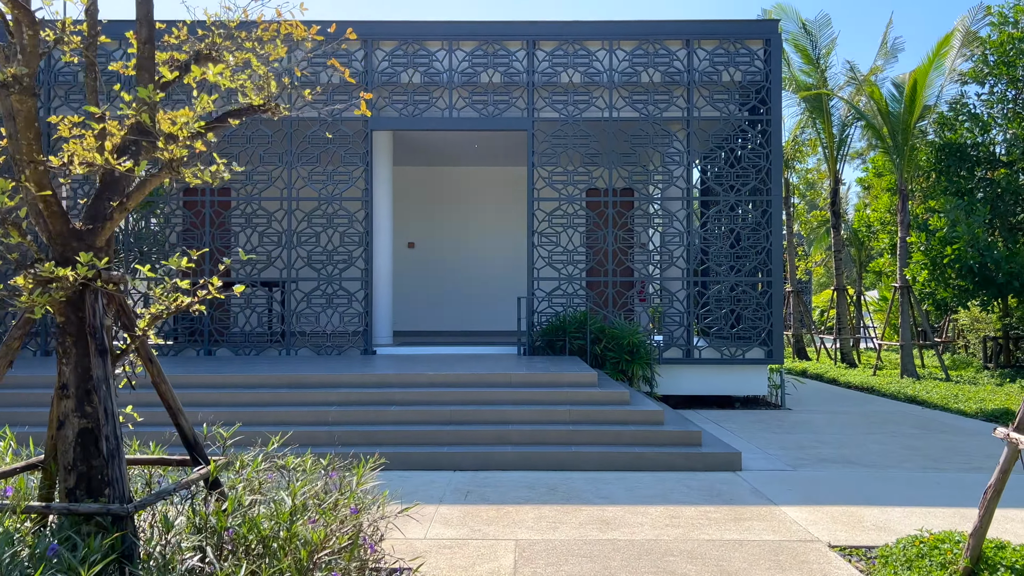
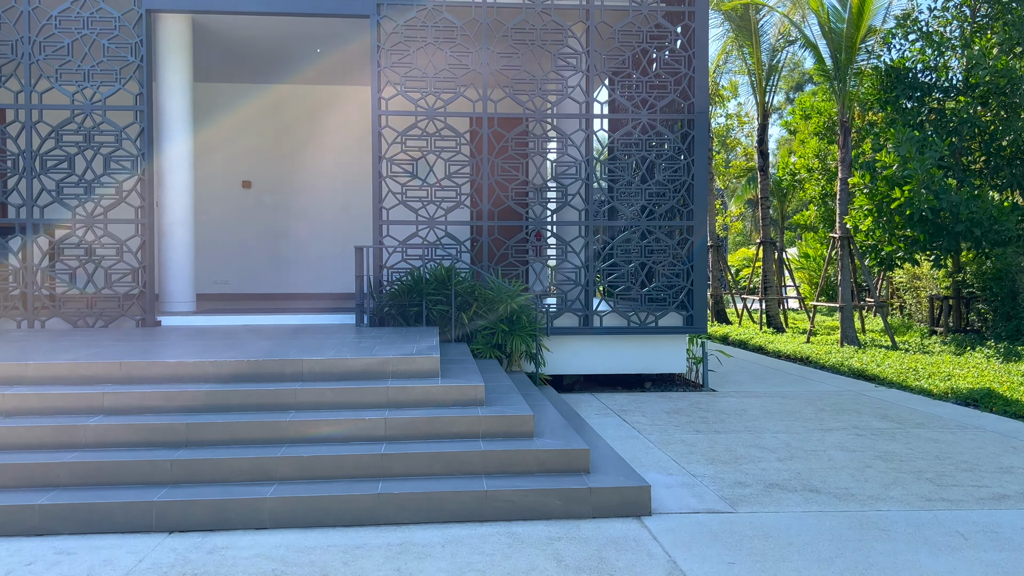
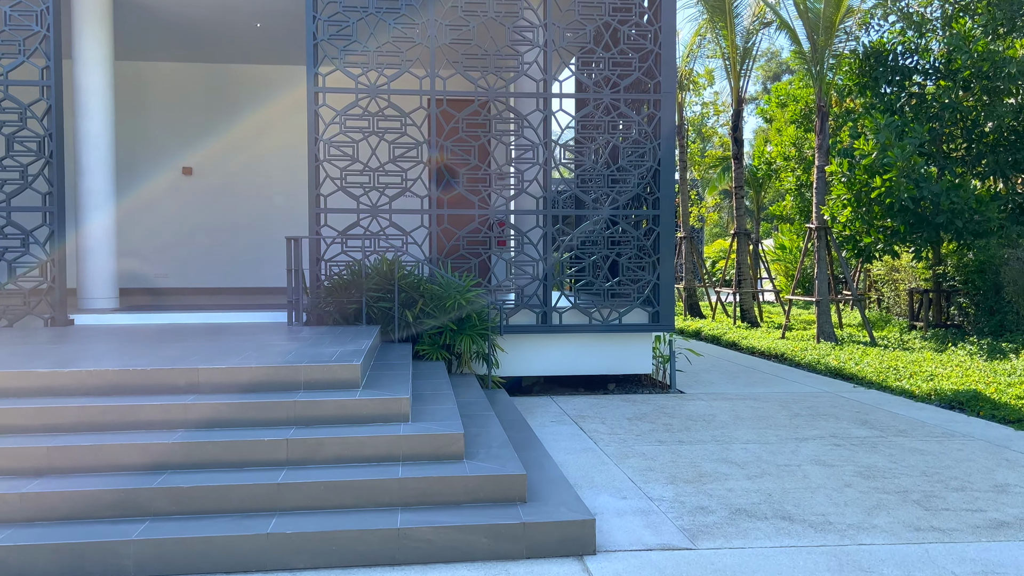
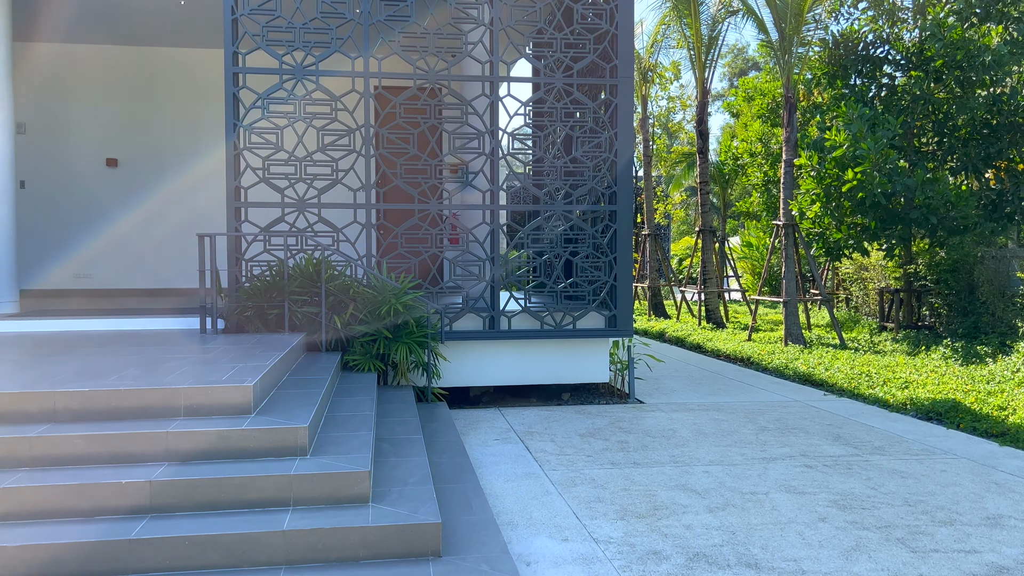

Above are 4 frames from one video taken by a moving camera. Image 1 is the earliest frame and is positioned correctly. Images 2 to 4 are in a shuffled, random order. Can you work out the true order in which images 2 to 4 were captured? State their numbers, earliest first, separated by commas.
2, 3, 4
